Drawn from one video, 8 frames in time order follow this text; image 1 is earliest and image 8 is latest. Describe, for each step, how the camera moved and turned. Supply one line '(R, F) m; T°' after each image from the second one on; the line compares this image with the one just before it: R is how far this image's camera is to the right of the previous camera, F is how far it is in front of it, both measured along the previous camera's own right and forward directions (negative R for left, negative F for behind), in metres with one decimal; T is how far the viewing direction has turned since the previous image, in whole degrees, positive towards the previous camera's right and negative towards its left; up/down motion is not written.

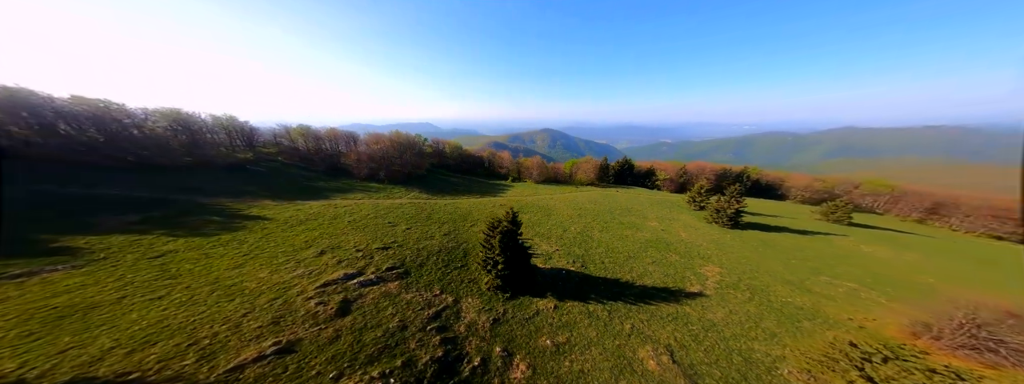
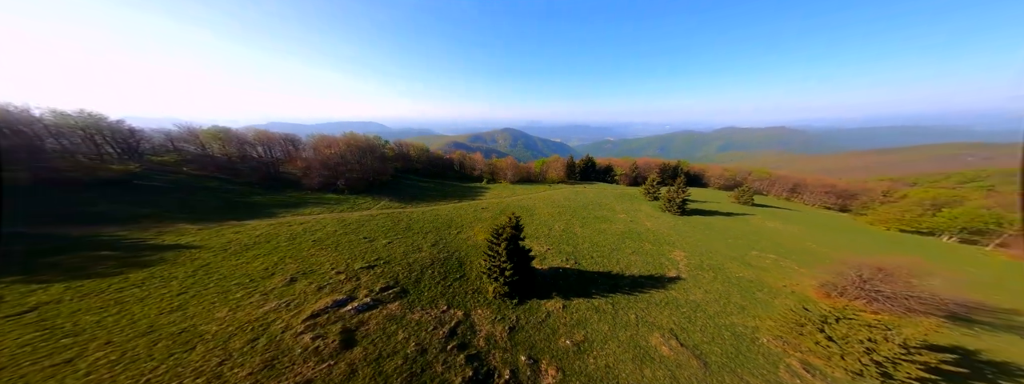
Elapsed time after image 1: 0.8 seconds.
(-2.6, +0.5) m; +9°
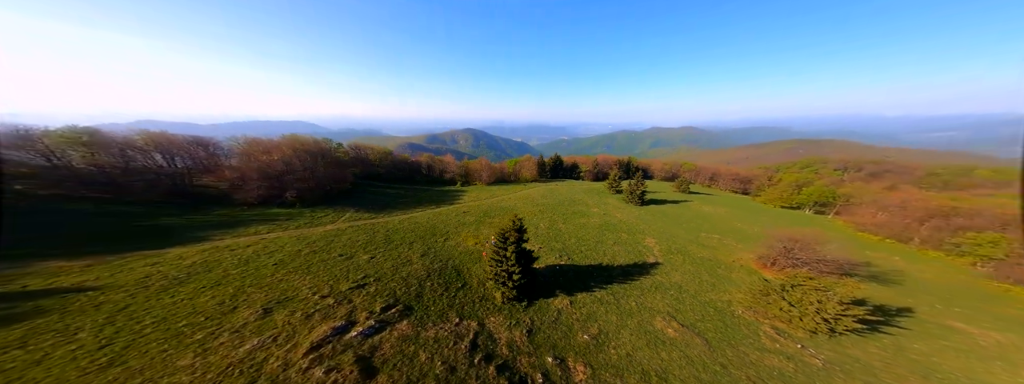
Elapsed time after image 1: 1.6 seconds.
(-2.5, +0.4) m; +9°
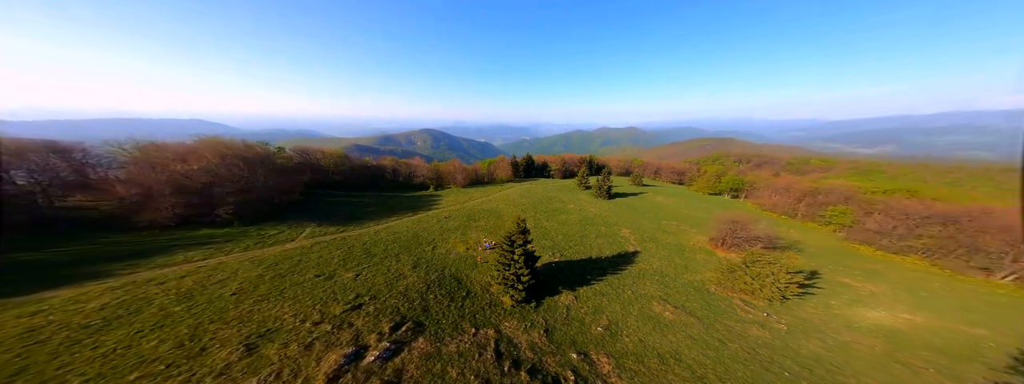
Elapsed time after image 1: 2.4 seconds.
(-2.4, +0.3) m; +8°
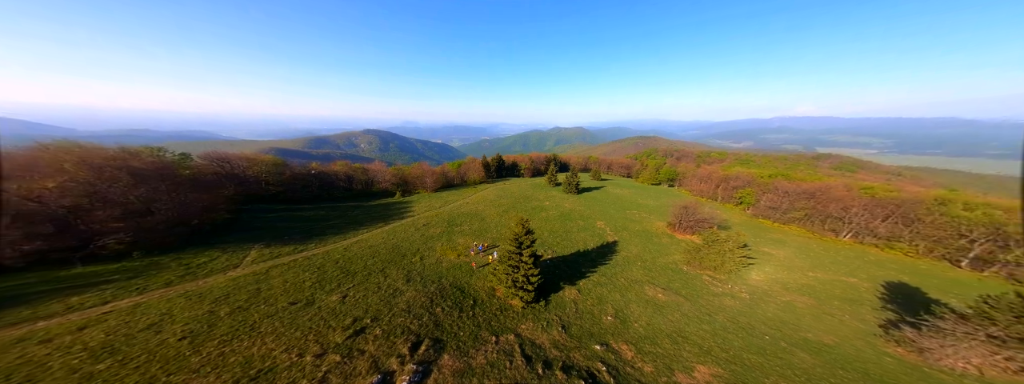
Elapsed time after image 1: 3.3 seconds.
(-2.6, +0.4) m; +9°
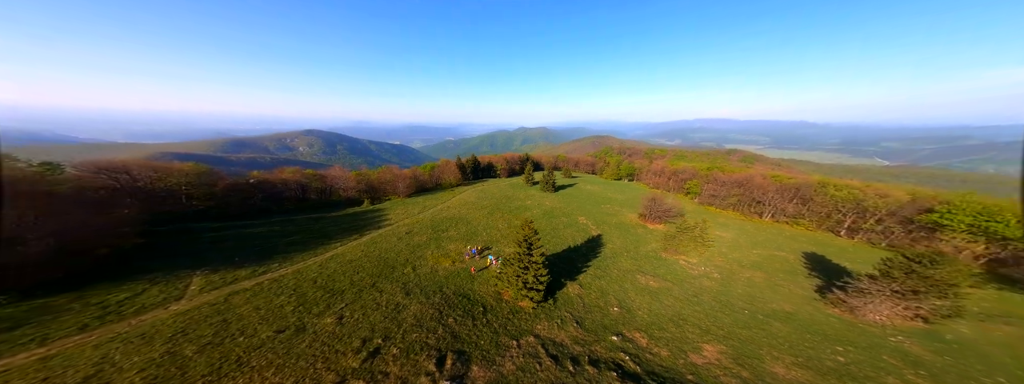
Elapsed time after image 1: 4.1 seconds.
(-2.2, +0.2) m; +7°
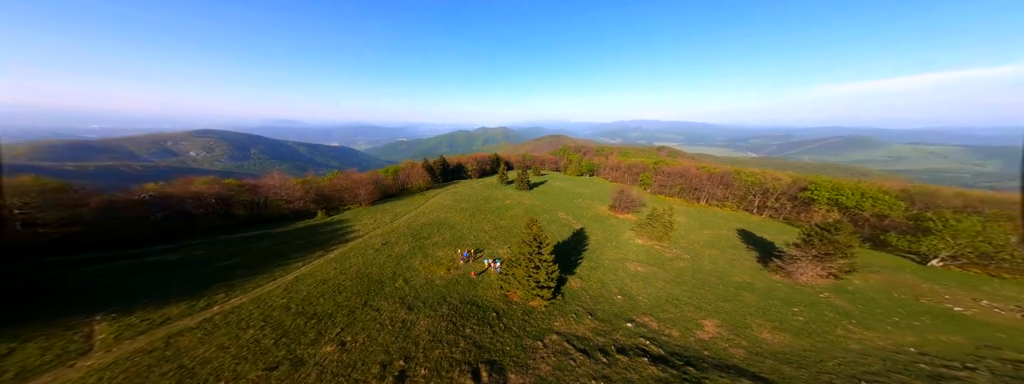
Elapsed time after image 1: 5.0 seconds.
(-2.7, +0.3) m; +8°
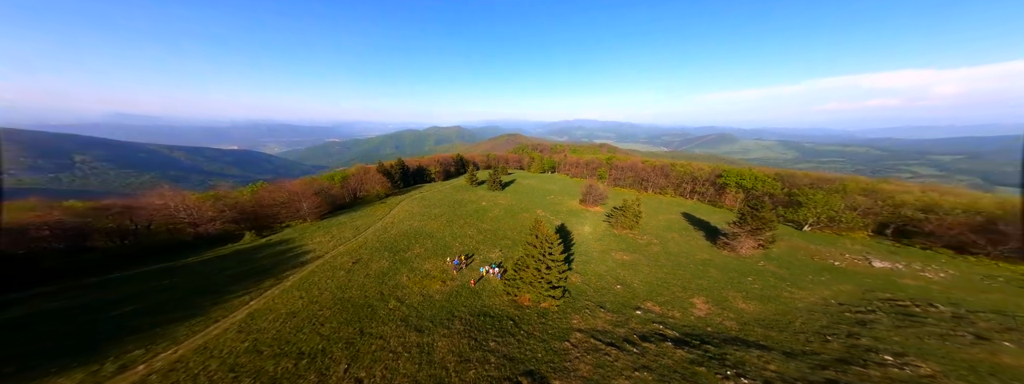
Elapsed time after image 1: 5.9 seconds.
(-3.1, +0.4) m; +10°
